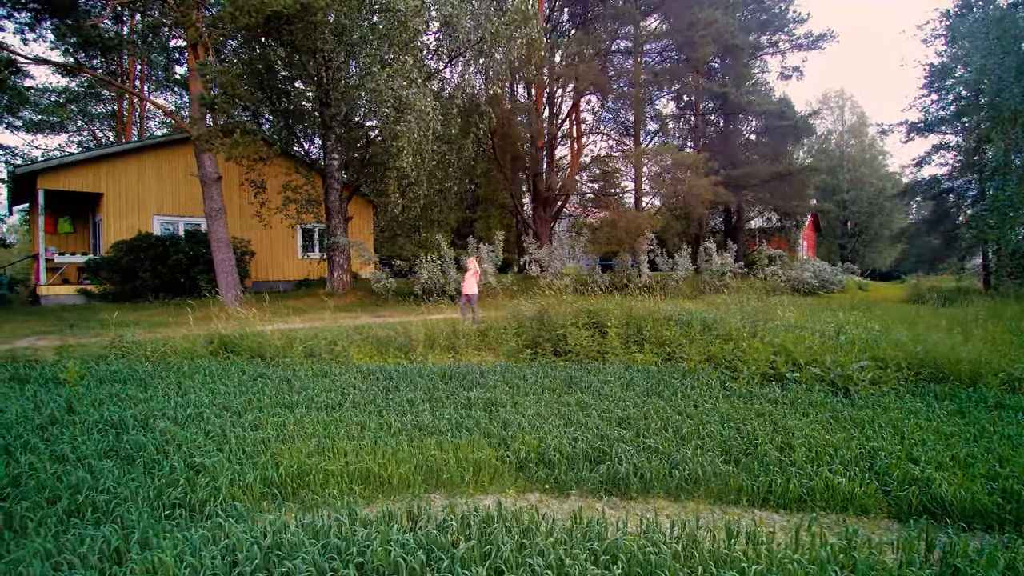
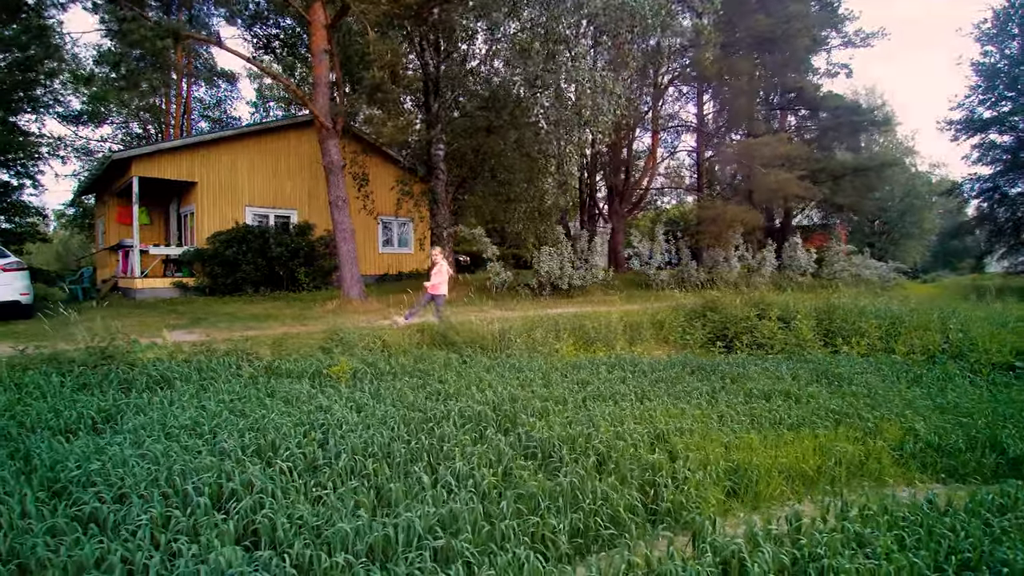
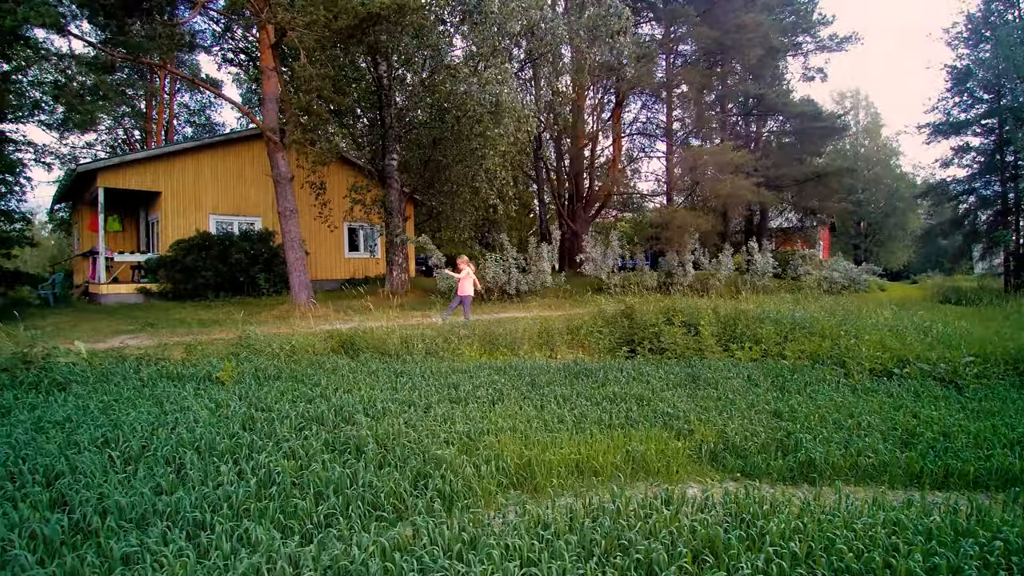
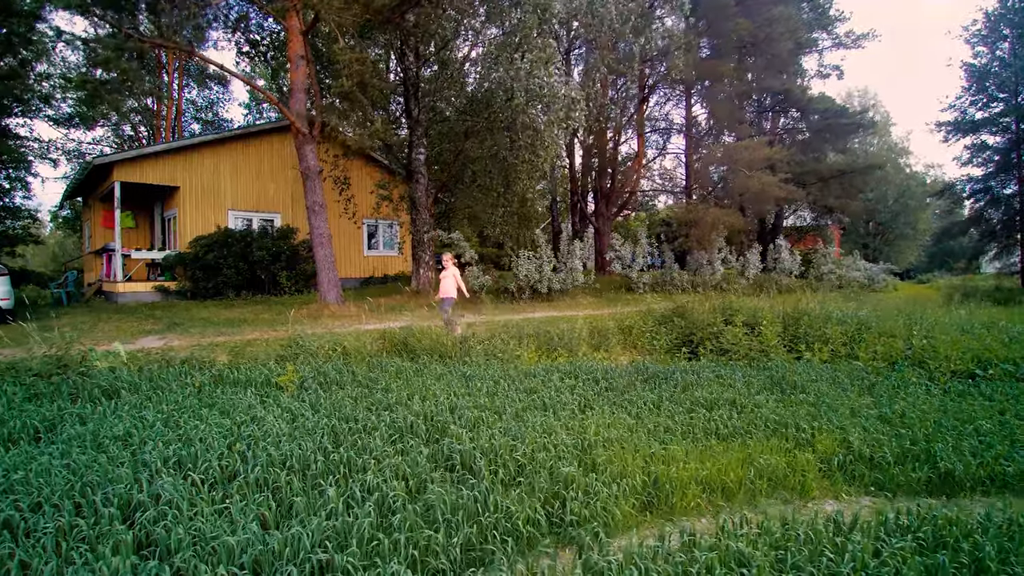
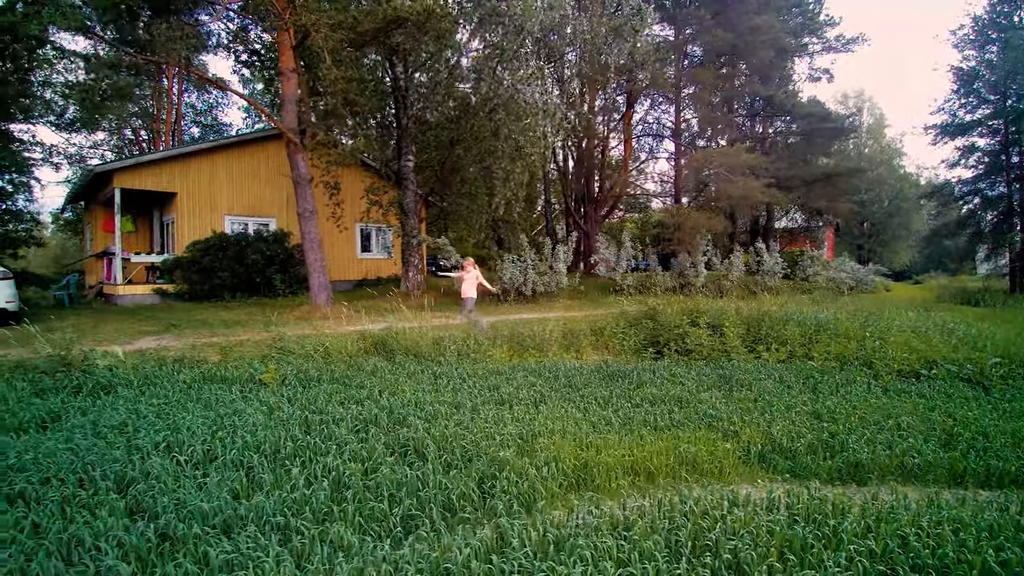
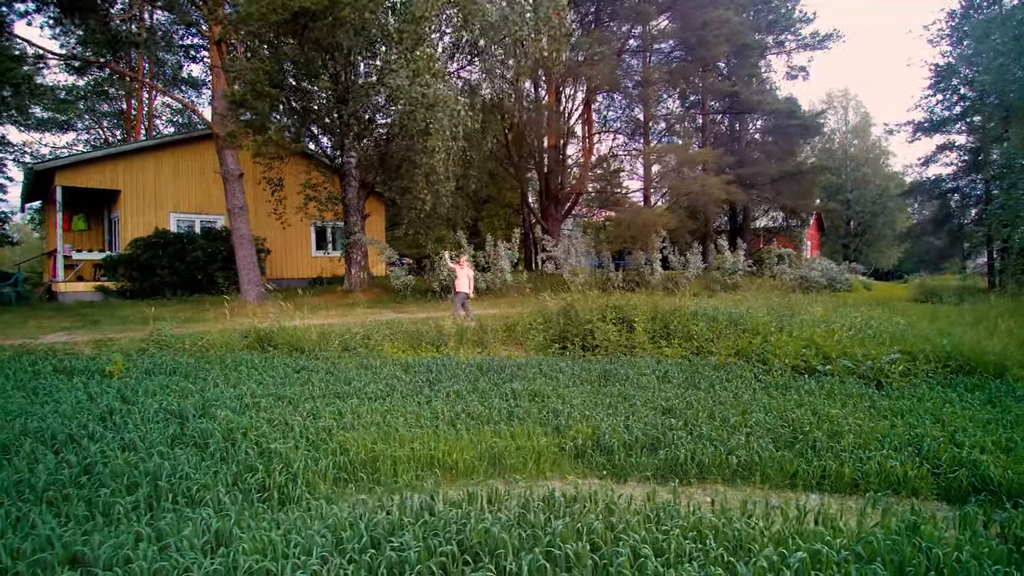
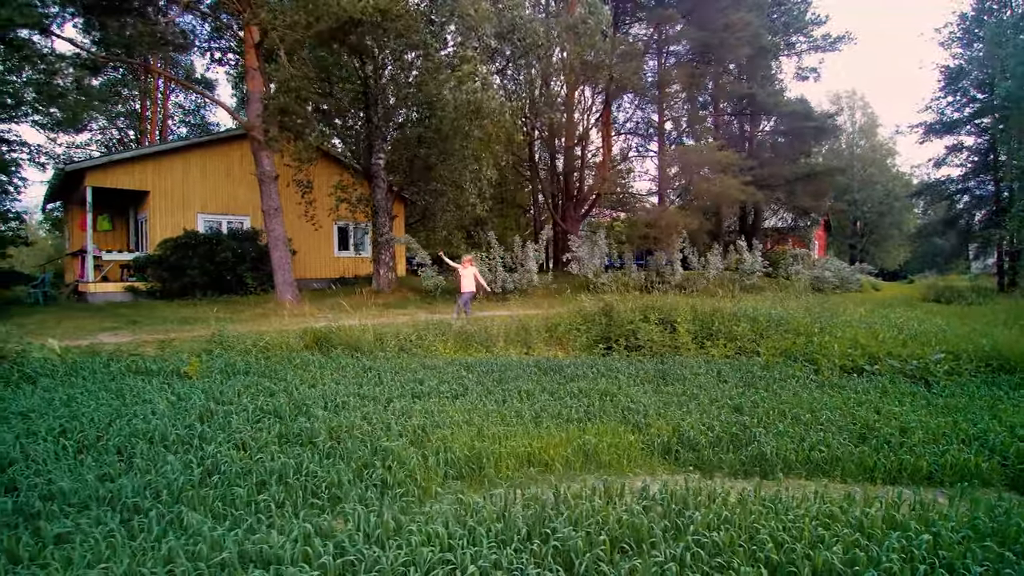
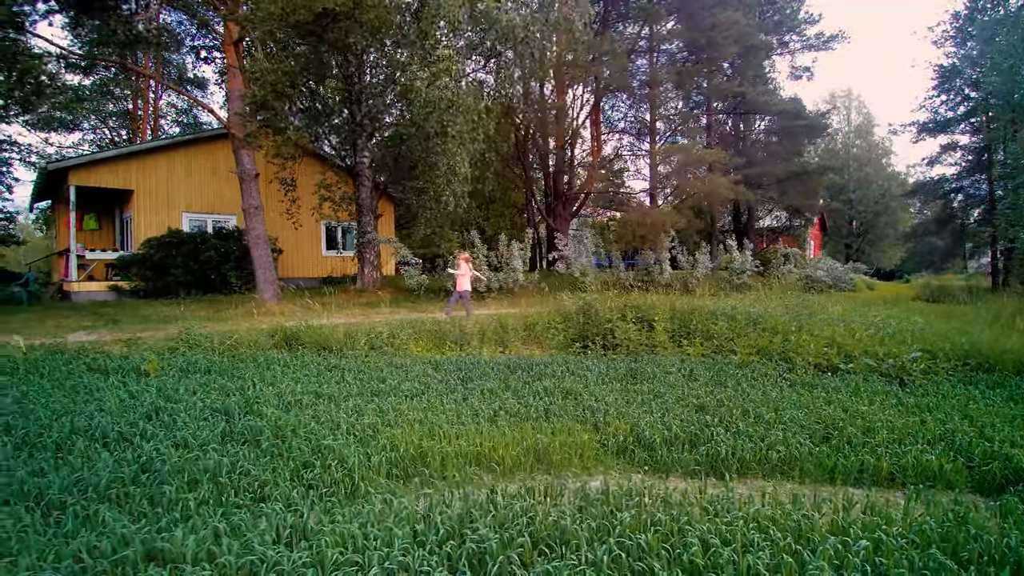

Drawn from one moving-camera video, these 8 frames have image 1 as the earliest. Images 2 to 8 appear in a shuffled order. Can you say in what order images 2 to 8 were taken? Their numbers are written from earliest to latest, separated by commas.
6, 8, 7, 3, 5, 4, 2
